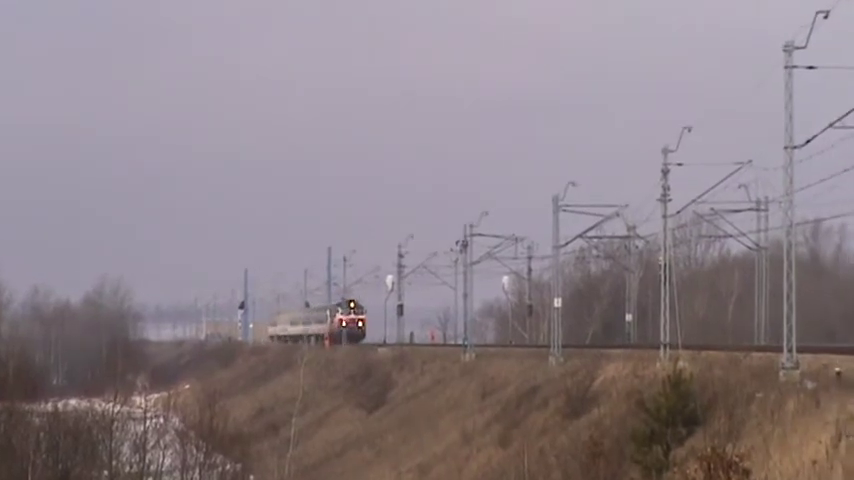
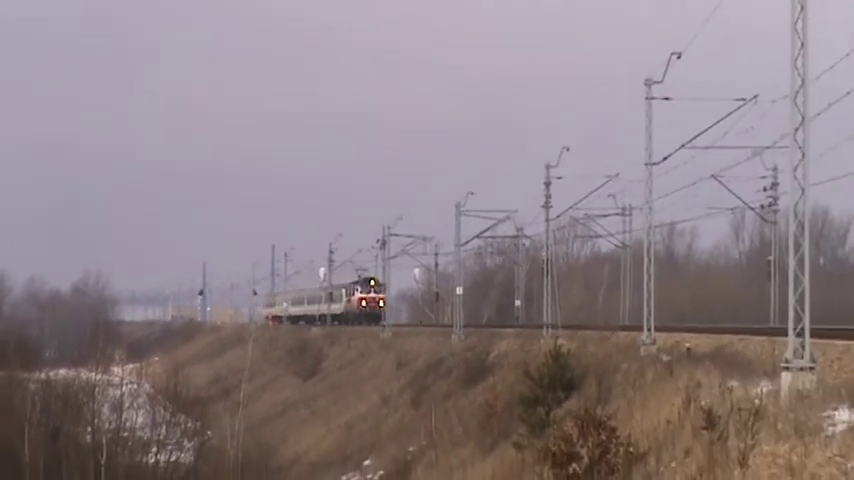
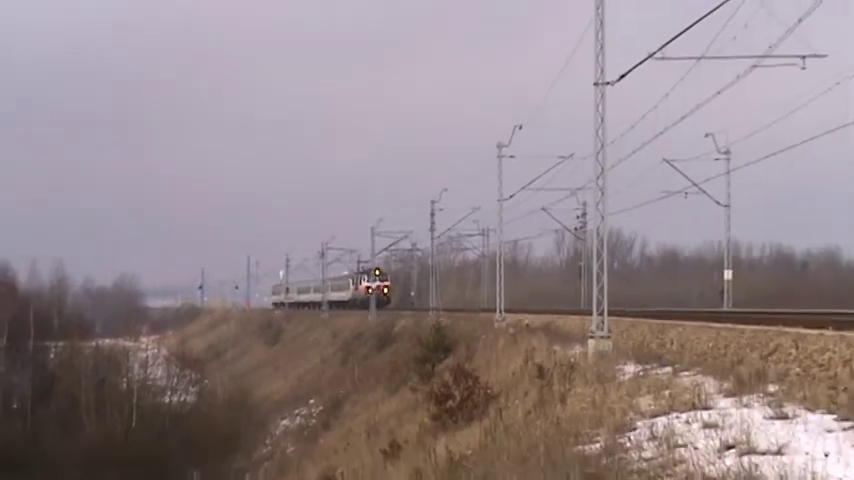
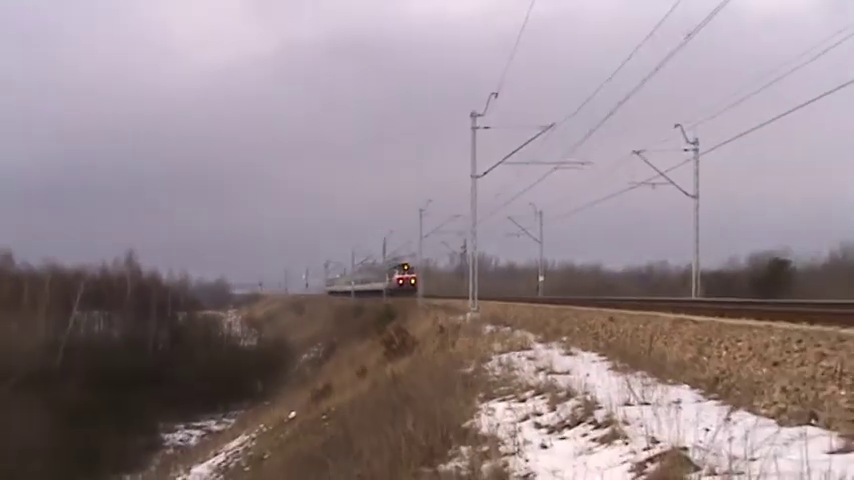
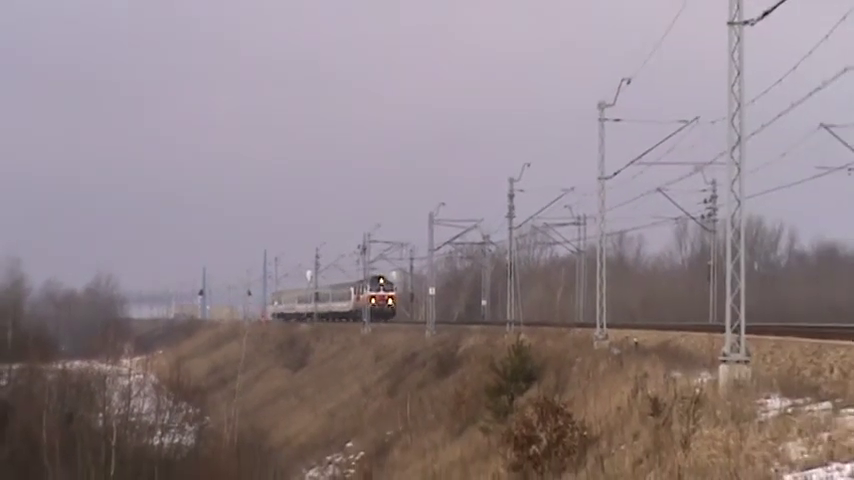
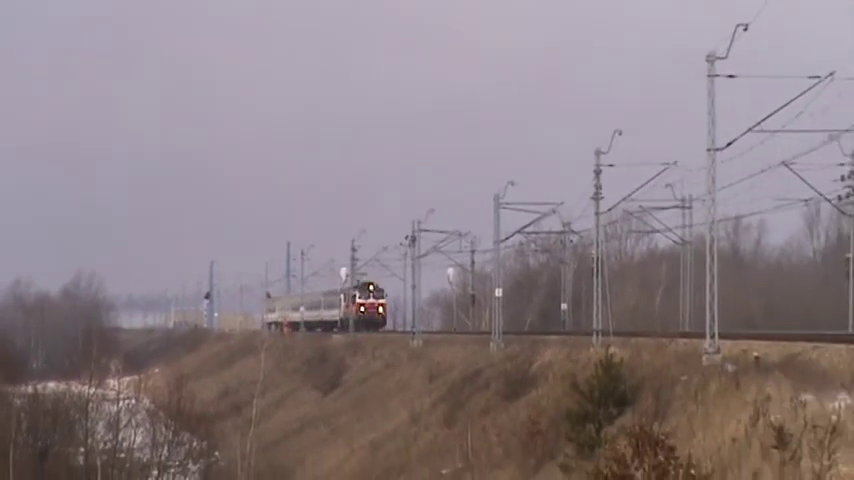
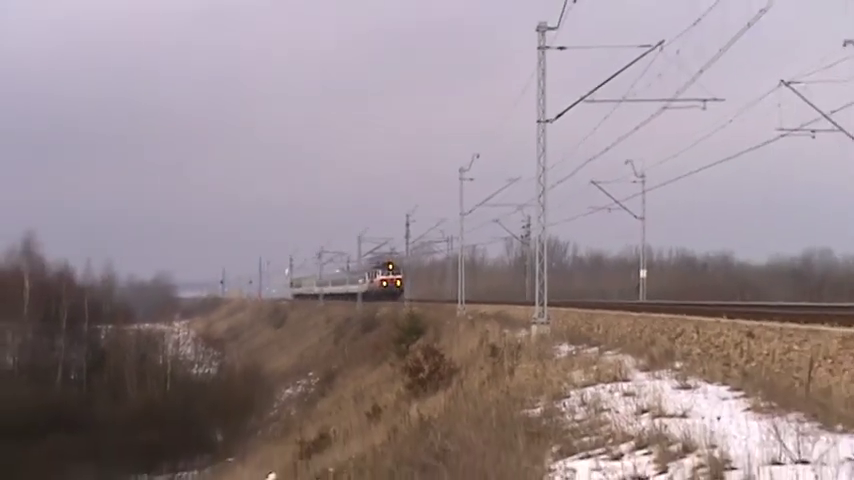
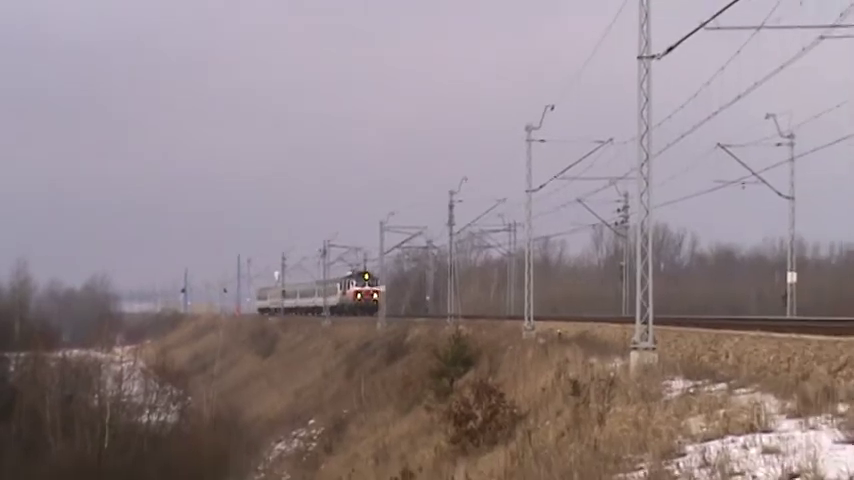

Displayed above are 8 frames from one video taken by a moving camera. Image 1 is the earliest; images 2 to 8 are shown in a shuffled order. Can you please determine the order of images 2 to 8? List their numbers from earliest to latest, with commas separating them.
6, 2, 5, 8, 3, 7, 4
